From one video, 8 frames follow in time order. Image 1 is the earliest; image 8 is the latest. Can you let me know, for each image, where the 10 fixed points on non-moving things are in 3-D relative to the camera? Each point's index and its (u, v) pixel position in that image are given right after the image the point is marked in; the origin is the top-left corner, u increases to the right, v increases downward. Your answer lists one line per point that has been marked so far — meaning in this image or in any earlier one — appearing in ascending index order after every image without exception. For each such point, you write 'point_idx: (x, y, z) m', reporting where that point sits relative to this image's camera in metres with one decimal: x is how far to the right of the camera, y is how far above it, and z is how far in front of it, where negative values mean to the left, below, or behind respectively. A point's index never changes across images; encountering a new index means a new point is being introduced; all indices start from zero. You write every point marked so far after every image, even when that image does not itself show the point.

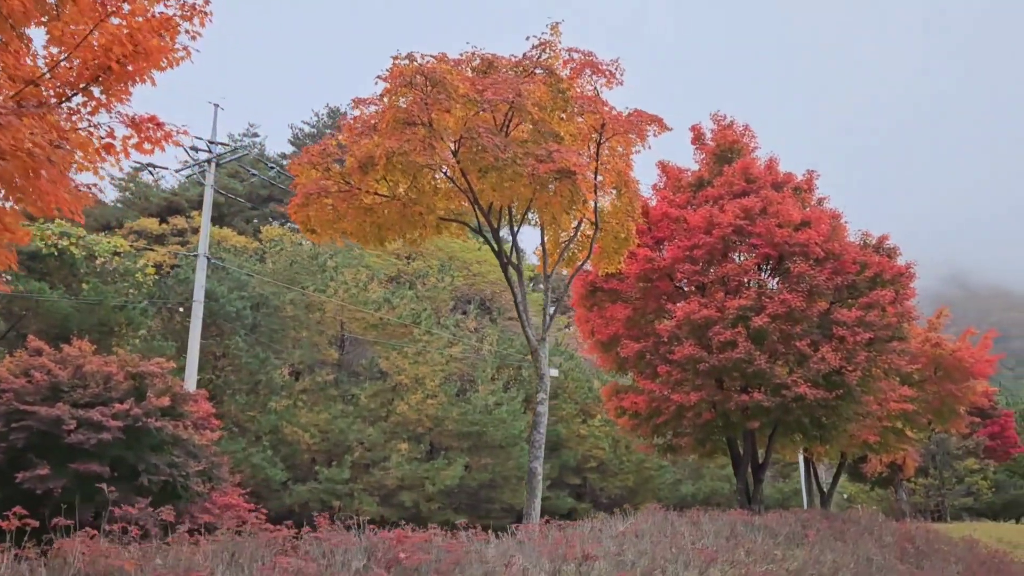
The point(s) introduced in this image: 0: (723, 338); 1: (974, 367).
0: (+2.7, -0.6, +11.6) m
1: (+9.4, -1.6, +18.7) m
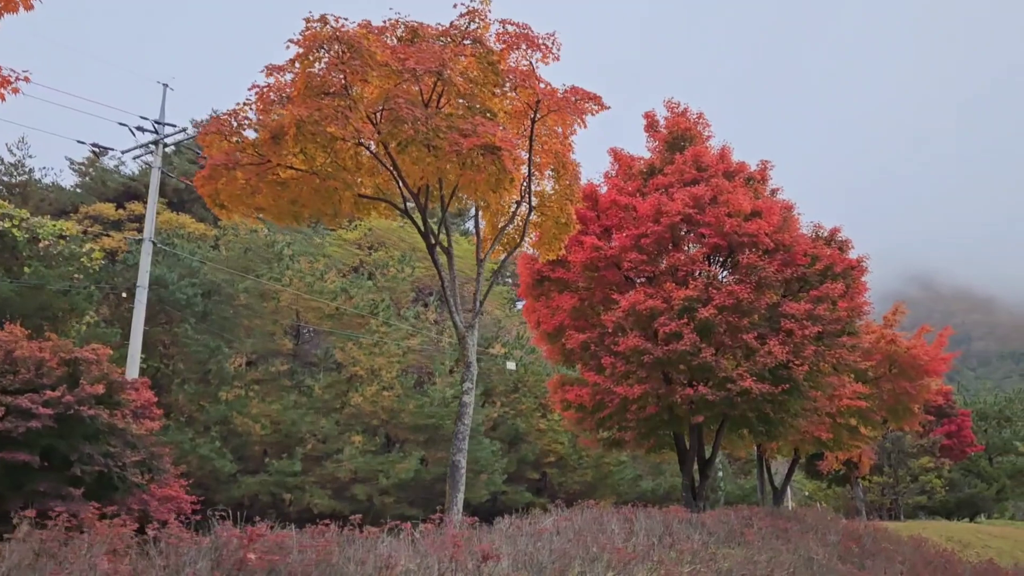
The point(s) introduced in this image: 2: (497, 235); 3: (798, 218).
0: (+1.9, -0.5, +11.2) m
1: (+8.4, -1.5, +18.5) m
2: (-0.2, +0.6, +9.8) m
3: (+4.0, +1.0, +12.9) m
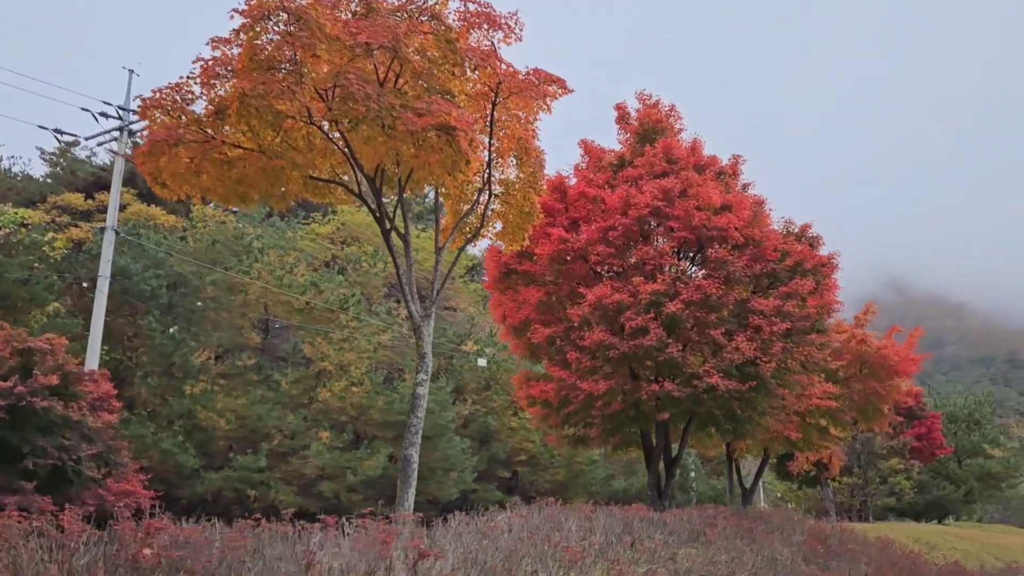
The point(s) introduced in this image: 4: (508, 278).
0: (+1.5, -0.4, +11.0) m
1: (+7.8, -1.5, +18.4) m
2: (-0.6, +0.7, +9.5) m
3: (+3.5, +1.0, +12.7) m
4: (0.0, +0.1, +13.1) m
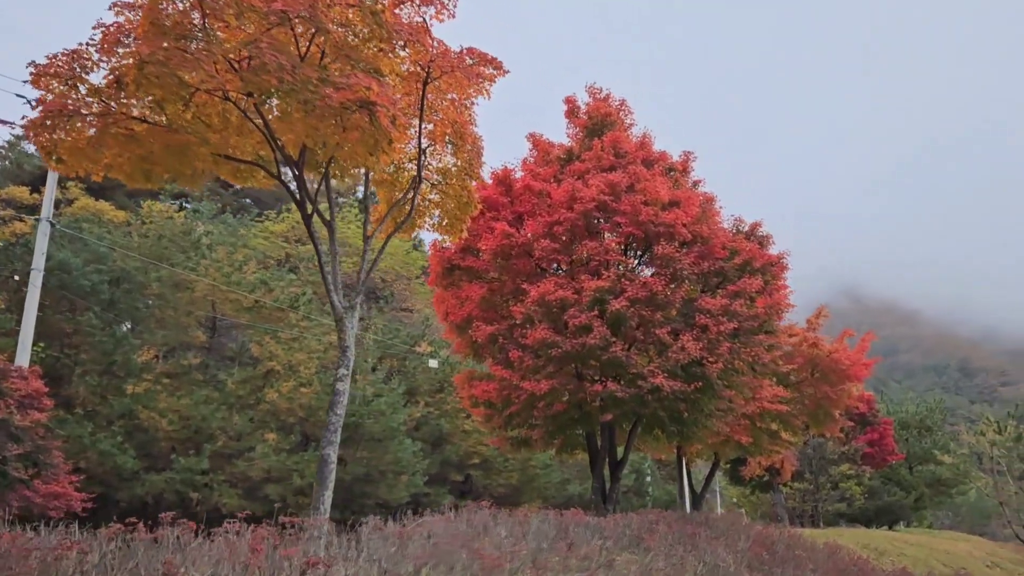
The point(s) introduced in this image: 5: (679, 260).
0: (+0.8, -0.4, +10.6) m
1: (+6.7, -1.6, +18.3) m
2: (-1.2, +0.8, +9.1) m
3: (+2.8, +1.1, +12.4) m
4: (-0.8, +0.2, +12.7) m
5: (+2.0, +0.3, +11.2) m
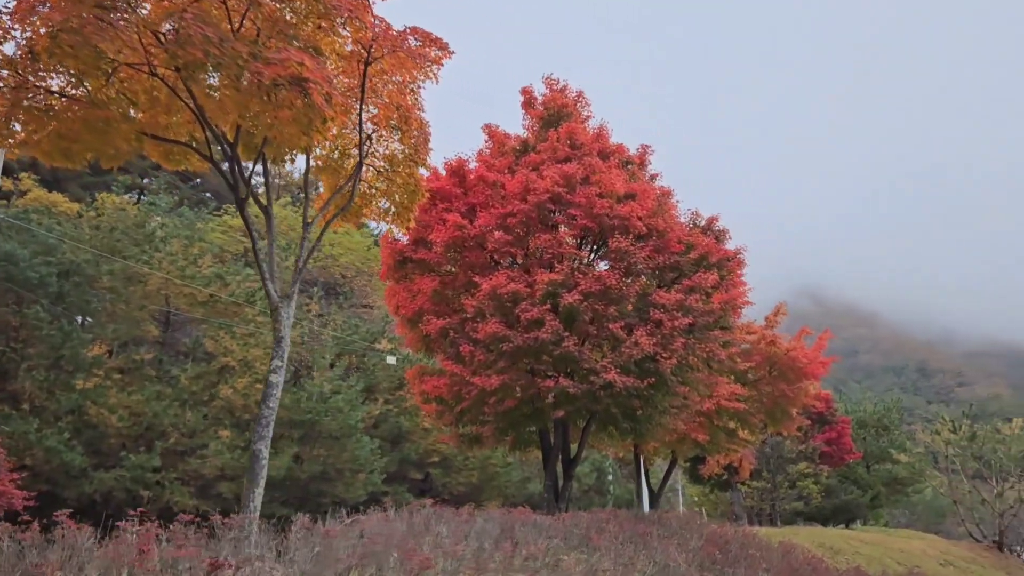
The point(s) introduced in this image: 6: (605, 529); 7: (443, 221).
0: (+0.2, -0.3, +10.4) m
1: (+5.9, -1.6, +18.3) m
2: (-1.7, +0.9, +8.8) m
3: (+2.2, +1.1, +12.2) m
4: (-1.5, +0.3, +12.4) m
5: (+1.5, +0.4, +11.0) m
6: (+1.0, -2.5, +9.5) m
7: (-0.9, +0.9, +11.8) m
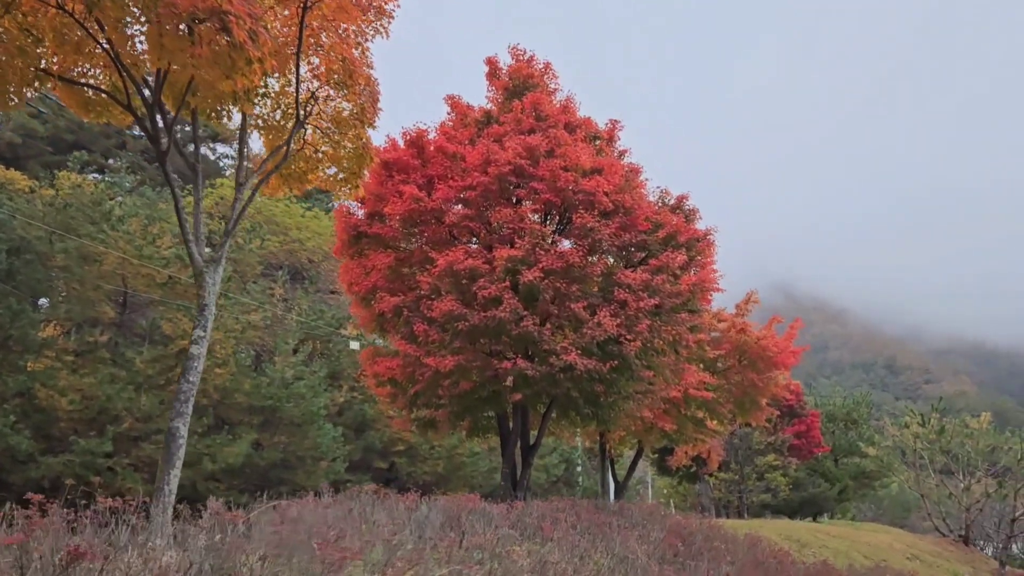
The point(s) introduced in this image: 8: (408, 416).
0: (-0.3, -0.1, +9.8) m
1: (+5.2, -1.3, +17.9) m
2: (-2.1, +1.1, +8.1) m
3: (+1.7, +1.4, +11.7) m
4: (-2.0, +0.6, +11.8) m
5: (+1.0, +0.7, +10.4) m
6: (+0.5, -2.3, +9.0) m
7: (-1.4, +1.2, +11.1) m
8: (-1.3, -1.7, +11.8) m
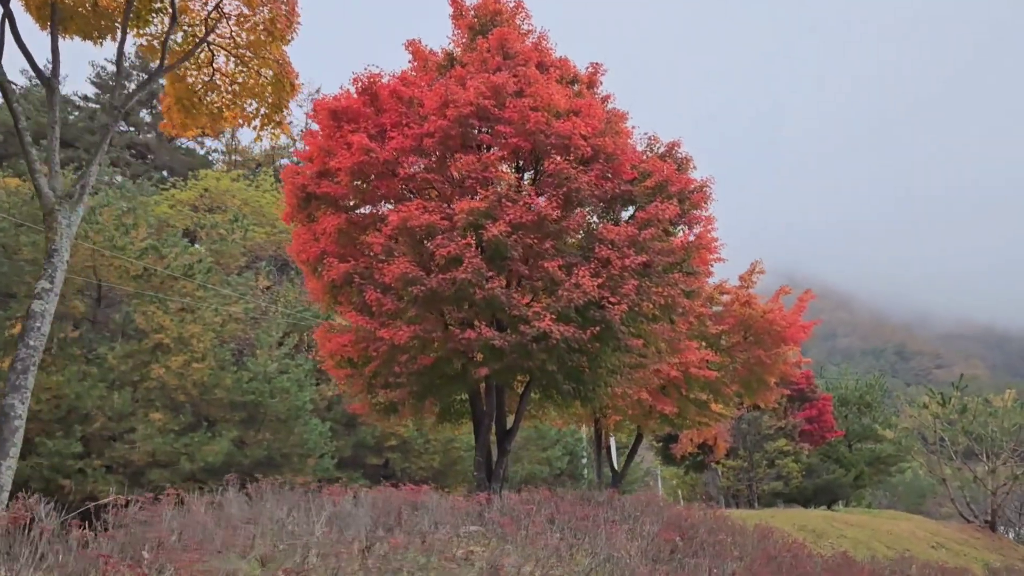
0: (-0.6, +0.3, +8.4) m
1: (+4.9, -0.8, +16.4) m
2: (-2.5, +1.5, +6.7) m
3: (+1.3, +1.8, +10.3) m
4: (-2.3, +0.9, +10.4) m
5: (+0.6, +1.1, +9.0) m
6: (+0.2, -1.9, +7.6) m
7: (-1.7, +1.5, +9.8) m
8: (-1.6, -1.3, +10.4) m
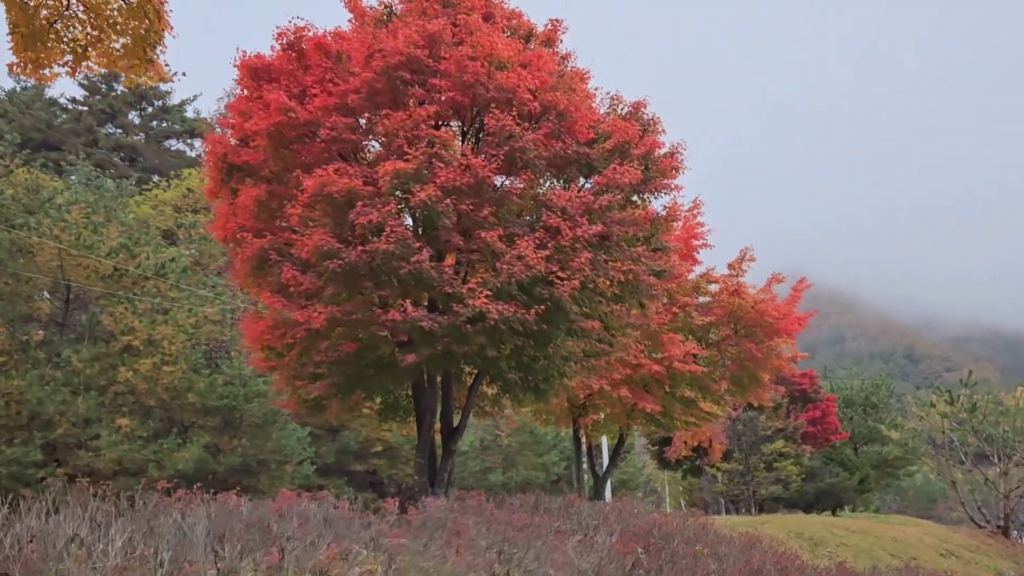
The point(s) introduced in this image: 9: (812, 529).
0: (-1.2, +0.5, +7.2) m
1: (+4.4, -0.6, +15.2) m
2: (-3.1, +1.7, +5.6) m
3: (+0.7, +2.0, +9.1) m
4: (-2.9, +1.1, +9.2) m
5: (+0.1, +1.3, +7.8) m
6: (-0.3, -1.6, +6.4) m
7: (-2.3, +1.7, +8.6) m
8: (-2.1, -1.1, +9.2) m
9: (+5.3, -4.2, +16.2) m
